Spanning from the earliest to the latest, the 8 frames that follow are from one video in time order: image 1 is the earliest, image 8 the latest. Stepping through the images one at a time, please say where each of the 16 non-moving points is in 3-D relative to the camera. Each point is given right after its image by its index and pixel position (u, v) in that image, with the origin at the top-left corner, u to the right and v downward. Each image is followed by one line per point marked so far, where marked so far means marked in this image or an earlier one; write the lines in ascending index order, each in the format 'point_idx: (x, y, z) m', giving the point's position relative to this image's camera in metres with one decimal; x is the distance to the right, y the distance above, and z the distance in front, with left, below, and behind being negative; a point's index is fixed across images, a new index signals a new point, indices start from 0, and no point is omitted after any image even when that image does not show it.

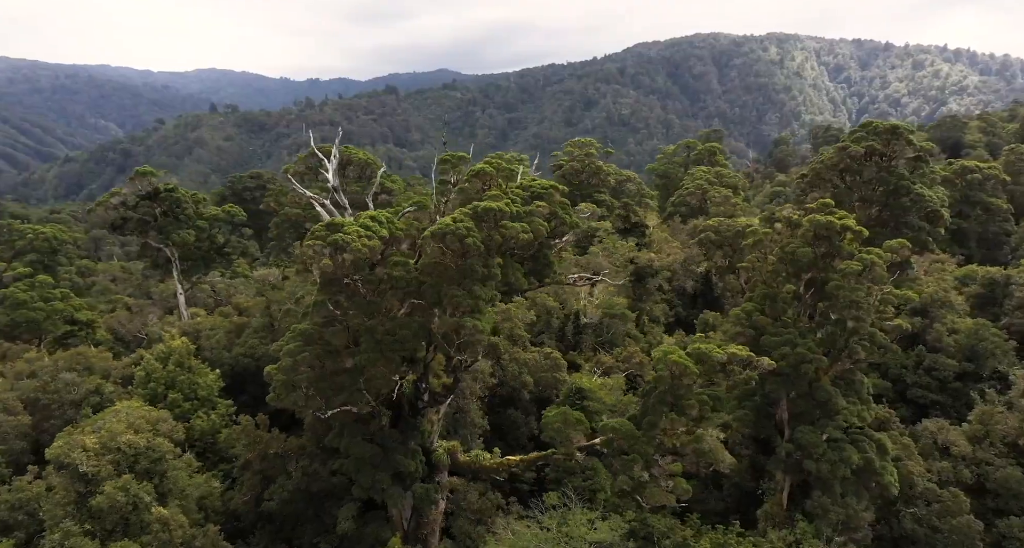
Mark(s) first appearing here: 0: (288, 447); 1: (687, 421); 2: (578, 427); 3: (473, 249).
0: (-5.4, -4.1, +17.6) m
1: (+3.4, -2.9, +14.8) m
2: (+1.3, -3.2, +15.4) m
3: (-0.8, +0.4, +13.2) m
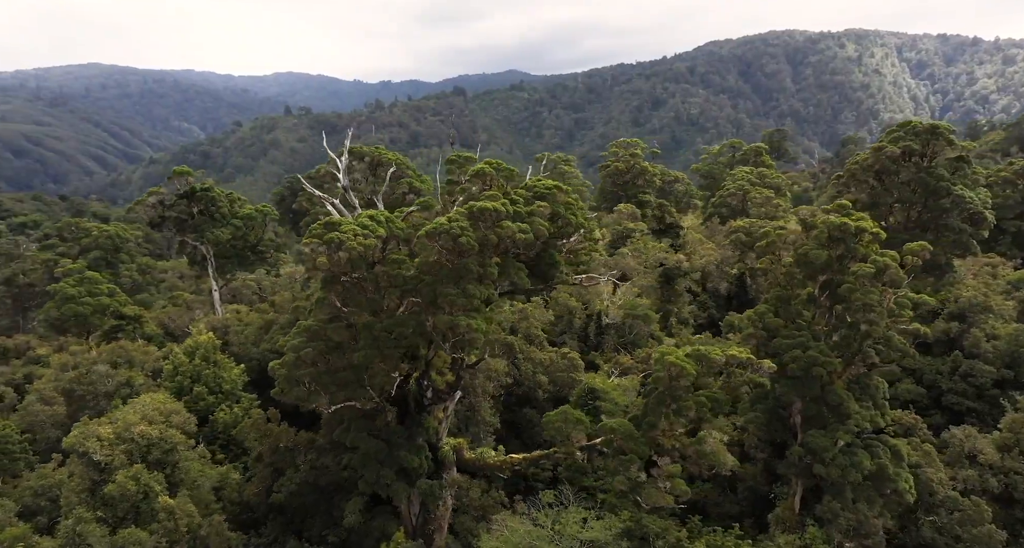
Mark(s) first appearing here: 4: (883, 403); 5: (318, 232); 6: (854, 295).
0: (-5.2, -4.0, +18.0) m
1: (+3.4, -2.9, +14.7) m
2: (+1.3, -3.2, +15.4) m
3: (-0.9, +0.4, +13.3) m
4: (+9.1, -3.1, +18.2) m
5: (-3.6, +0.7, +13.5) m
6: (+8.0, -0.5, +17.7) m
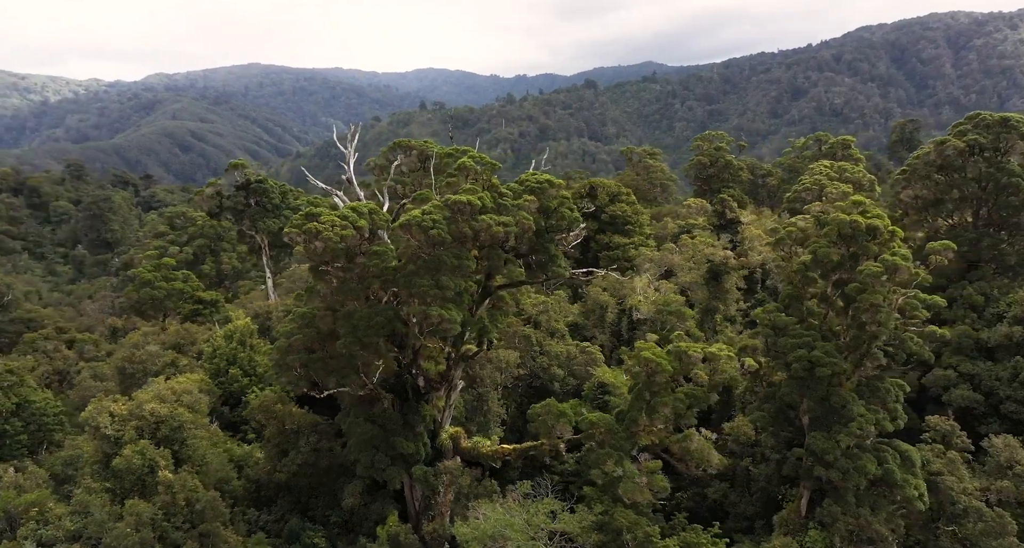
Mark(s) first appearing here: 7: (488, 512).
0: (-5.3, -3.7, +18.6) m
1: (+3.0, -2.8, +14.5) m
2: (+1.0, -3.0, +15.5) m
3: (-1.4, +0.6, +13.5) m
4: (+9.0, -3.1, +17.5) m
5: (-4.1, +1.0, +13.9) m
6: (+8.0, -0.5, +17.0) m
7: (-0.4, -4.5, +13.9) m
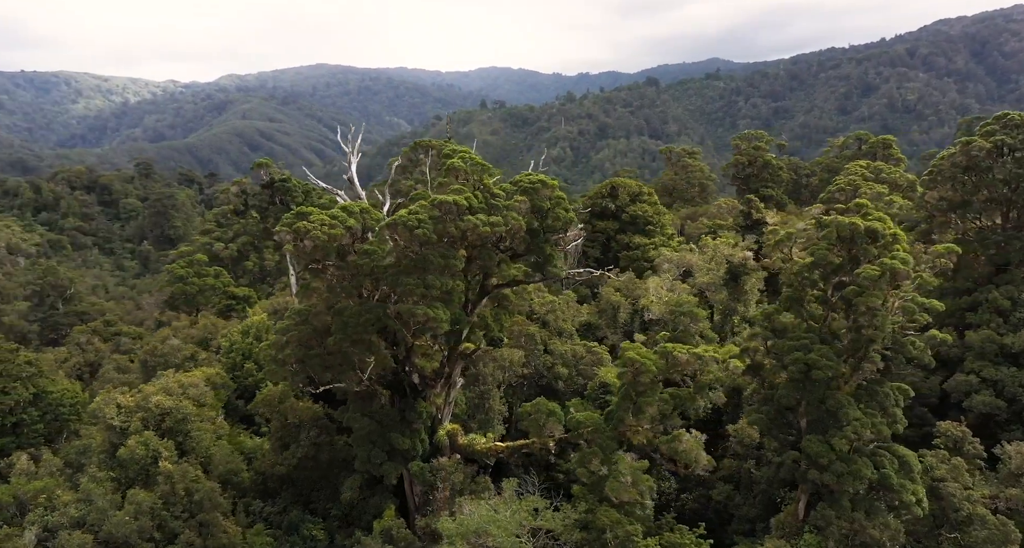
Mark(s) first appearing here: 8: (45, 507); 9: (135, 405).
0: (-5.4, -3.7, +19.0) m
1: (+2.7, -2.8, +14.6) m
2: (+0.8, -3.0, +15.6) m
3: (-1.6, +0.6, +13.8) m
4: (+8.9, -3.2, +17.3) m
5: (-4.3, +1.0, +14.3) m
6: (+7.8, -0.6, +16.9) m
7: (-0.7, -4.5, +14.1) m
8: (-10.2, -5.1, +16.2) m
9: (-9.0, -3.1, +17.7) m
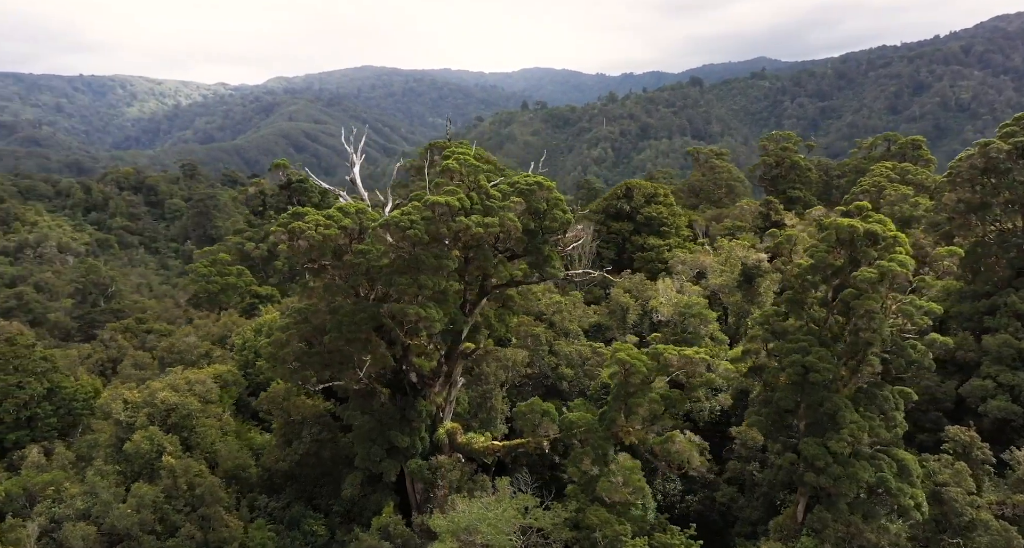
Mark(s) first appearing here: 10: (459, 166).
0: (-5.4, -3.6, +19.4) m
1: (+2.6, -2.9, +14.7) m
2: (+0.7, -3.0, +15.8) m
3: (-1.8, +0.6, +14.0) m
4: (+8.8, -3.2, +17.2) m
5: (-4.4, +1.0, +14.6) m
6: (+7.8, -0.6, +16.8) m
7: (-0.9, -4.5, +14.3) m
8: (-10.3, -5.0, +16.7) m
9: (-9.0, -3.1, +18.2) m
10: (-1.1, +2.3, +15.6) m
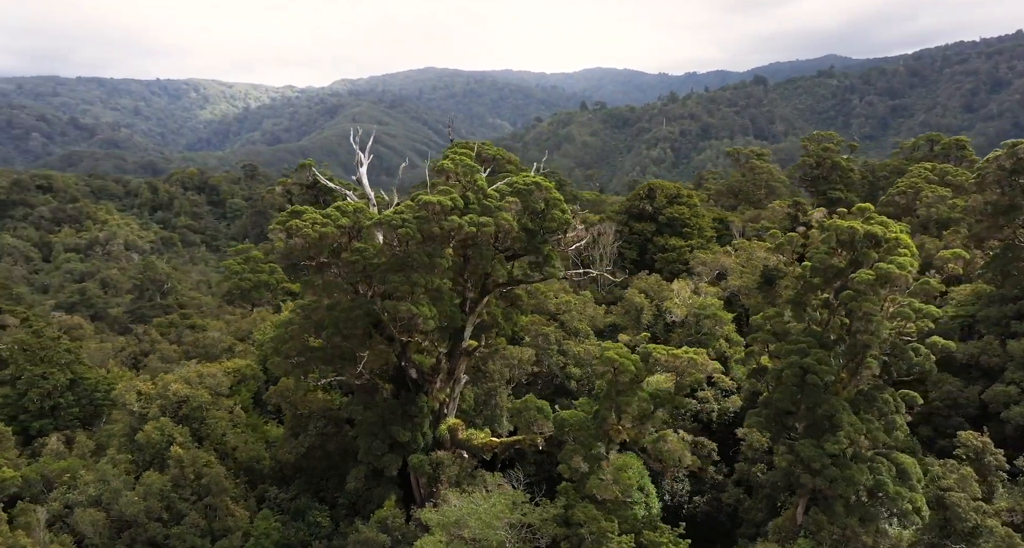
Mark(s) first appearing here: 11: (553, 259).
0: (-5.3, -3.6, +19.8) m
1: (+2.4, -2.9, +14.8) m
2: (+0.6, -3.0, +16.0) m
3: (-1.9, +0.7, +14.3) m
4: (+8.8, -3.3, +17.1) m
5: (-4.5, +1.1, +15.0) m
6: (+7.7, -0.7, +16.7) m
7: (-1.1, -4.4, +14.6) m
8: (-10.3, -4.9, +17.4) m
9: (-9.0, -3.0, +18.8) m
10: (-1.2, +2.3, +15.9) m
11: (+0.8, +0.3, +16.5) m
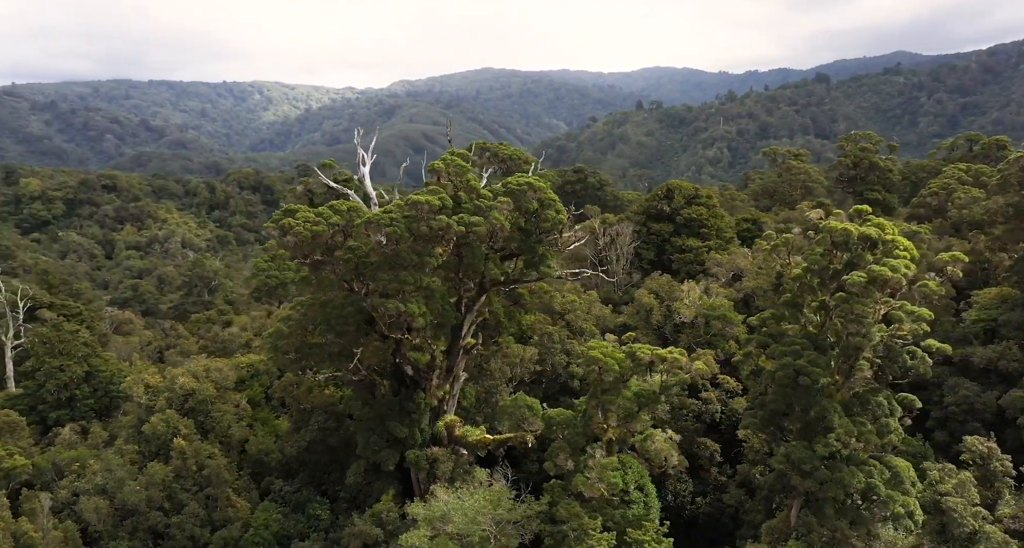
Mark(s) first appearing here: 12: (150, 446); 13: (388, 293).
0: (-5.4, -3.5, +20.3) m
1: (+2.2, -2.9, +15.0) m
2: (+0.4, -3.0, +16.2) m
3: (-2.1, +0.7, +14.6) m
4: (+8.6, -3.4, +17.0) m
5: (-4.7, +1.1, +15.4) m
6: (+7.6, -0.7, +16.7) m
7: (-1.3, -4.4, +14.9) m
8: (-10.5, -4.8, +18.0) m
9: (-9.1, -2.9, +19.4) m
10: (-1.3, +2.3, +16.2) m
11: (+0.7, +0.3, +16.8) m
12: (-8.9, -4.2, +18.3) m
13: (-2.3, -0.4, +14.7) m
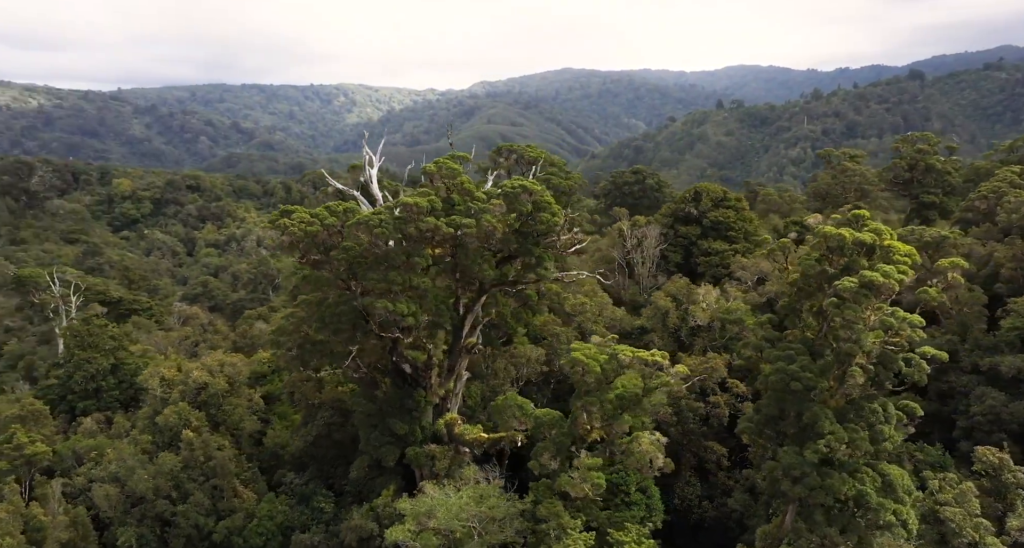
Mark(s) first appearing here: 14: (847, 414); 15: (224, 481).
0: (-5.4, -3.5, +20.9) m
1: (+1.9, -2.9, +15.2) m
2: (+0.2, -3.1, +16.6) m
3: (-2.4, +0.7, +15.1) m
4: (+8.5, -3.5, +16.9) m
5: (-4.9, +1.1, +16.1) m
6: (+7.4, -0.8, +16.7) m
7: (-1.6, -4.5, +15.3) m
8: (-10.6, -4.8, +18.9) m
9: (-9.1, -2.9, +20.2) m
10: (-1.5, +2.3, +16.7) m
11: (+0.6, +0.3, +17.1) m
12: (-9.0, -4.2, +19.1) m
13: (-2.6, -0.4, +15.2) m
14: (+7.7, -3.2, +17.0) m
15: (-7.1, -5.1, +18.5) m
